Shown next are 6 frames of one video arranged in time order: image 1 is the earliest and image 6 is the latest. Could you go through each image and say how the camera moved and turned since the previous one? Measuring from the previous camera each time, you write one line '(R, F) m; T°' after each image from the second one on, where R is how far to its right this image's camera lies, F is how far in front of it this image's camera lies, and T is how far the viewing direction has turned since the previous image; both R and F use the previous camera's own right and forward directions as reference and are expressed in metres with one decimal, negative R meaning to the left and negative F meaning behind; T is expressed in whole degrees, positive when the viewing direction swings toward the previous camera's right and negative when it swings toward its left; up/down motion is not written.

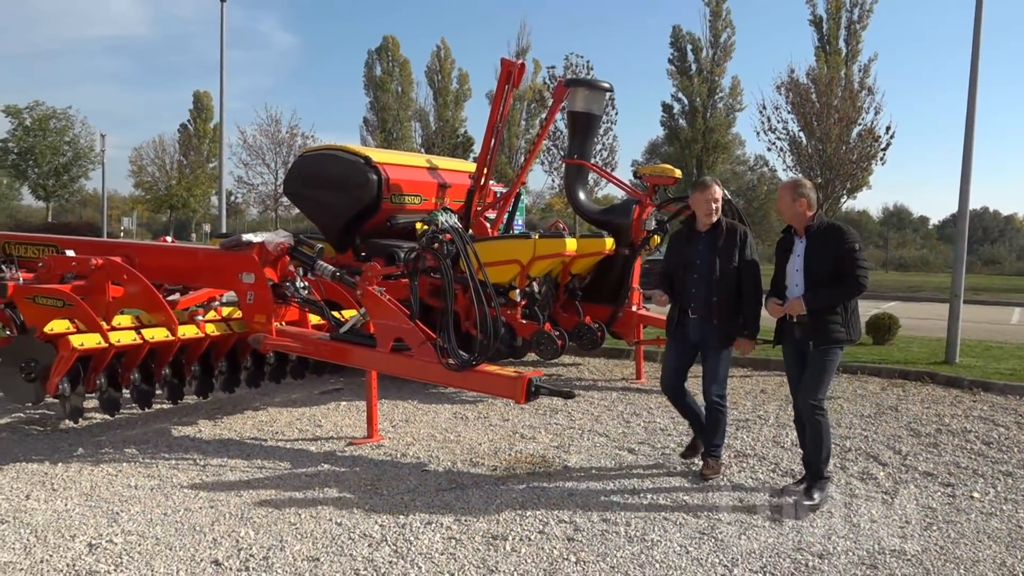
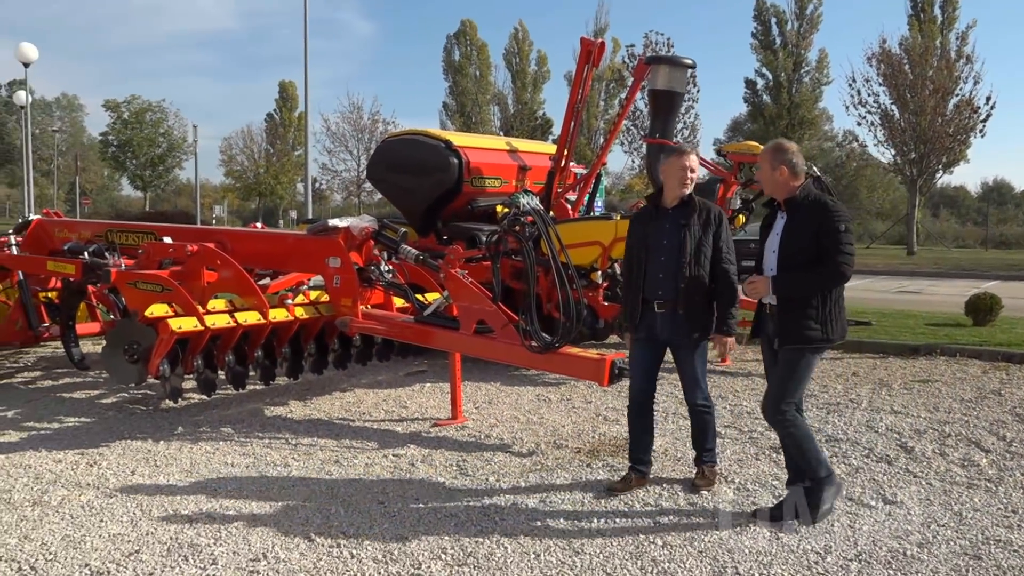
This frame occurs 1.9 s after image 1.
(-0.3, 0.0) m; -4°
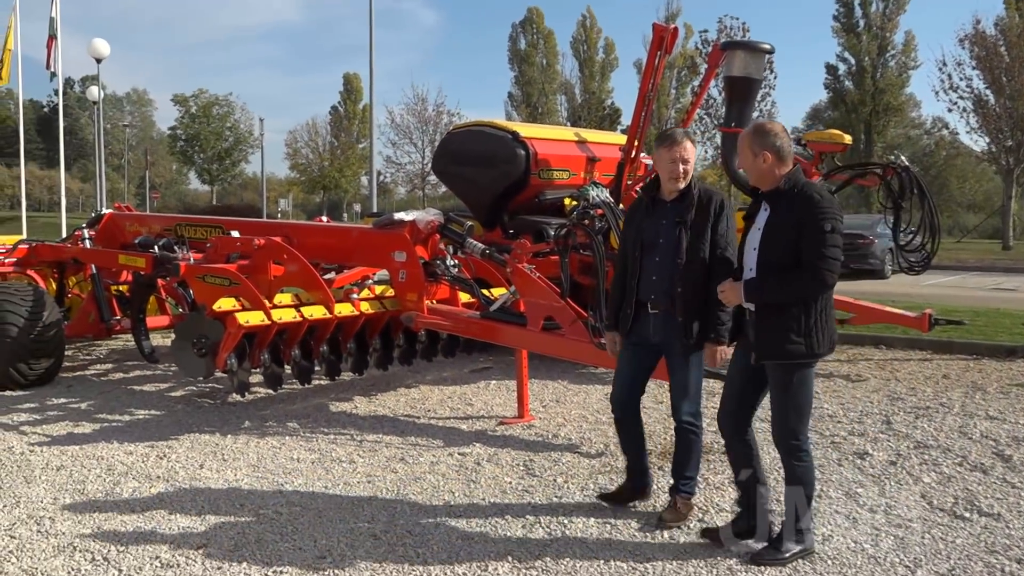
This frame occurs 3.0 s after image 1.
(-0.2, +0.2) m; -4°
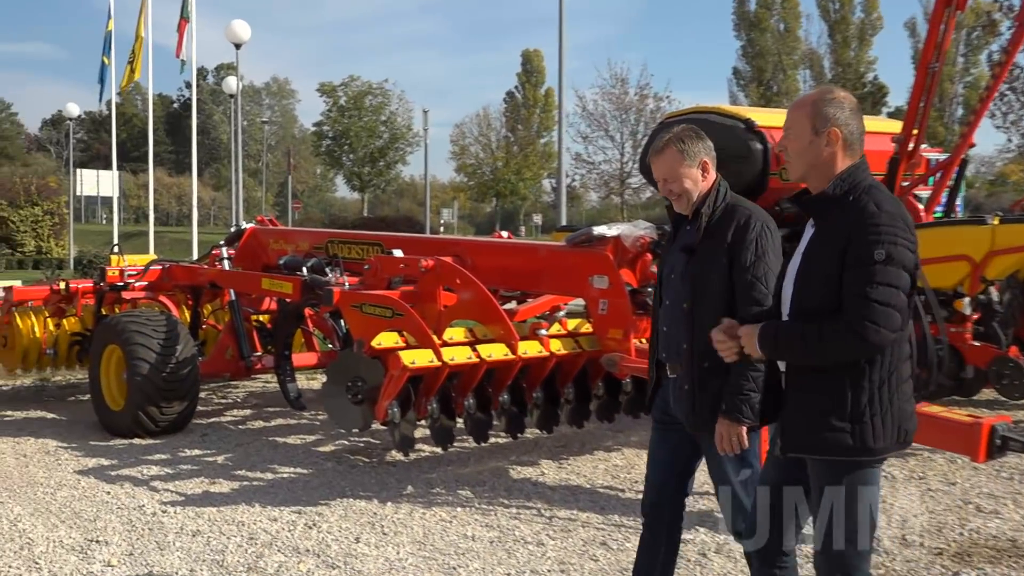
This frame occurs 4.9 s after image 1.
(-1.0, +1.3) m; -7°
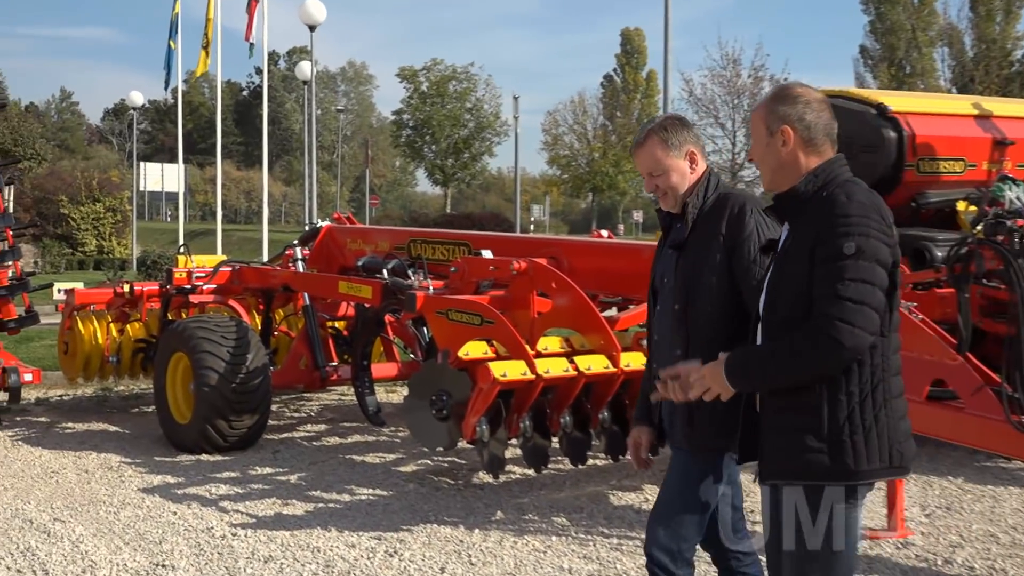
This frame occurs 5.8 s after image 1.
(-0.5, +0.5) m; -3°
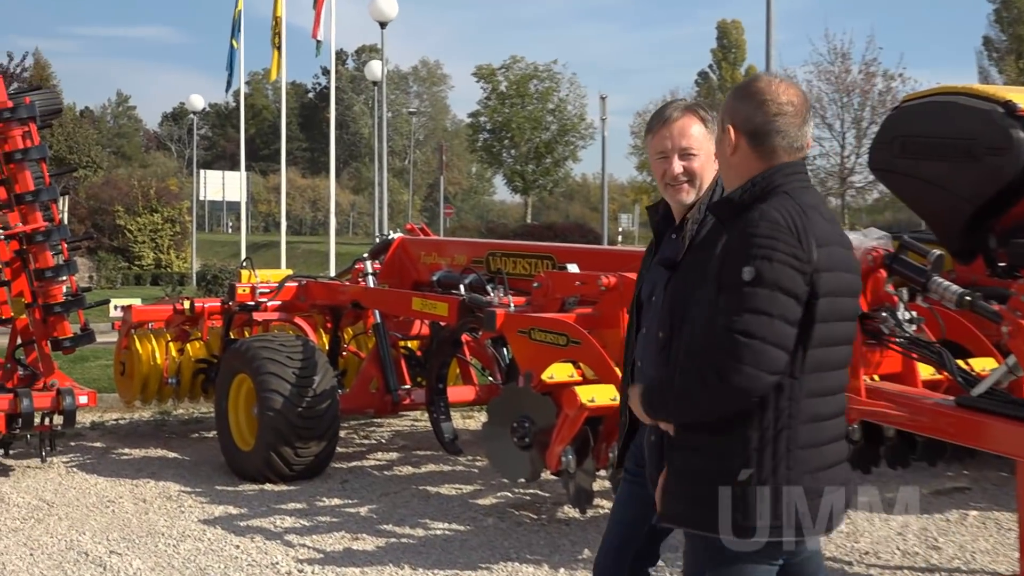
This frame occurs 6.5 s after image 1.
(-0.4, +0.4) m; -2°
